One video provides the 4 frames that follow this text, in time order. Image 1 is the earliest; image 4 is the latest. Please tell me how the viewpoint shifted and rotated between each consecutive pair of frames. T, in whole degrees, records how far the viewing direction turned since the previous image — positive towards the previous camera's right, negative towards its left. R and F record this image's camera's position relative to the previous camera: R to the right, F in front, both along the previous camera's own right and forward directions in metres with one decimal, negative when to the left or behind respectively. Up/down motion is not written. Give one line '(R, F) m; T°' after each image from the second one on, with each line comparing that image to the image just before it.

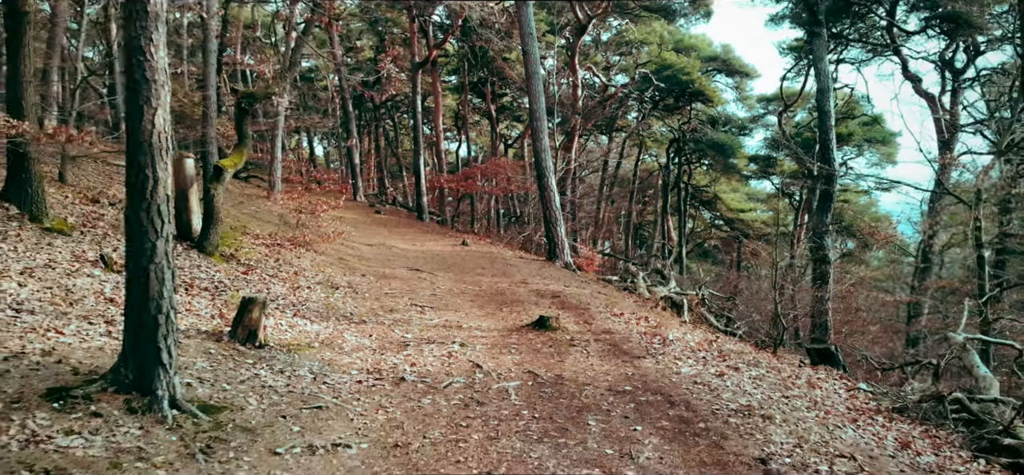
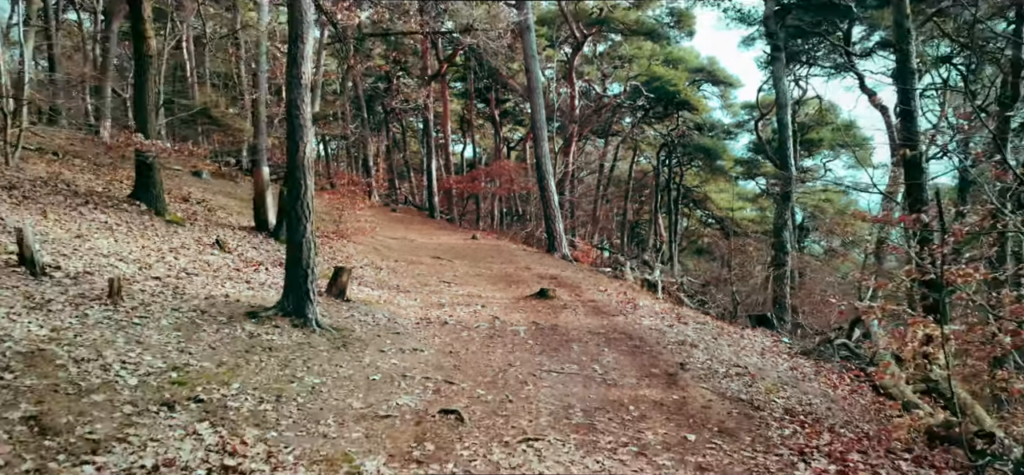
(-0.1, -3.4) m; 0°
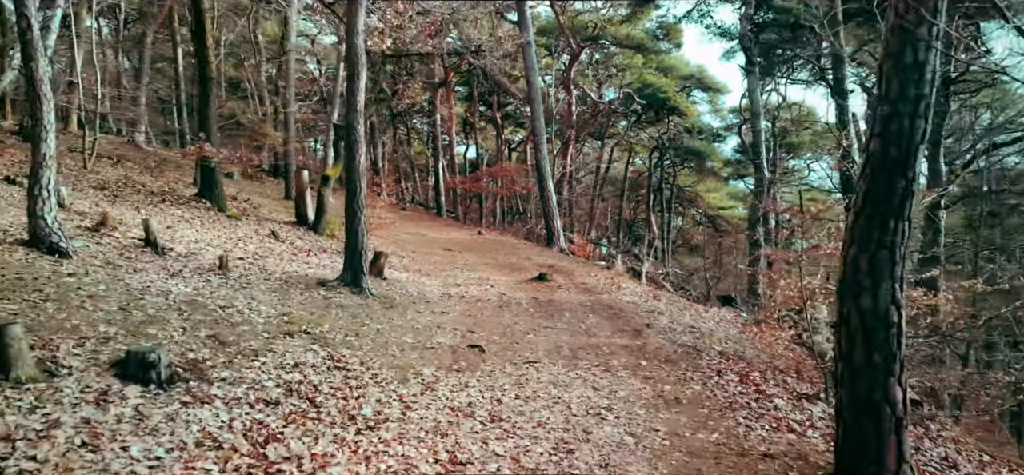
(-0.1, -2.8) m; 0°
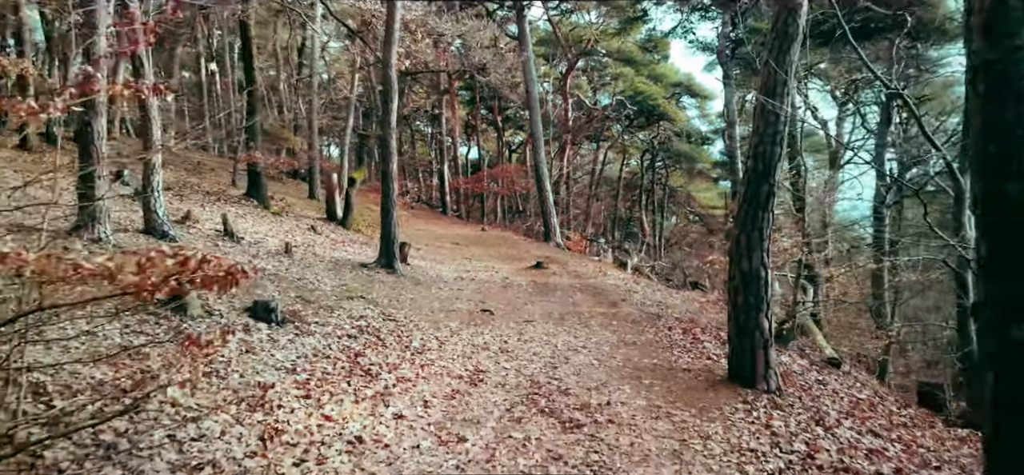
(0.0, -3.0) m; 0°
